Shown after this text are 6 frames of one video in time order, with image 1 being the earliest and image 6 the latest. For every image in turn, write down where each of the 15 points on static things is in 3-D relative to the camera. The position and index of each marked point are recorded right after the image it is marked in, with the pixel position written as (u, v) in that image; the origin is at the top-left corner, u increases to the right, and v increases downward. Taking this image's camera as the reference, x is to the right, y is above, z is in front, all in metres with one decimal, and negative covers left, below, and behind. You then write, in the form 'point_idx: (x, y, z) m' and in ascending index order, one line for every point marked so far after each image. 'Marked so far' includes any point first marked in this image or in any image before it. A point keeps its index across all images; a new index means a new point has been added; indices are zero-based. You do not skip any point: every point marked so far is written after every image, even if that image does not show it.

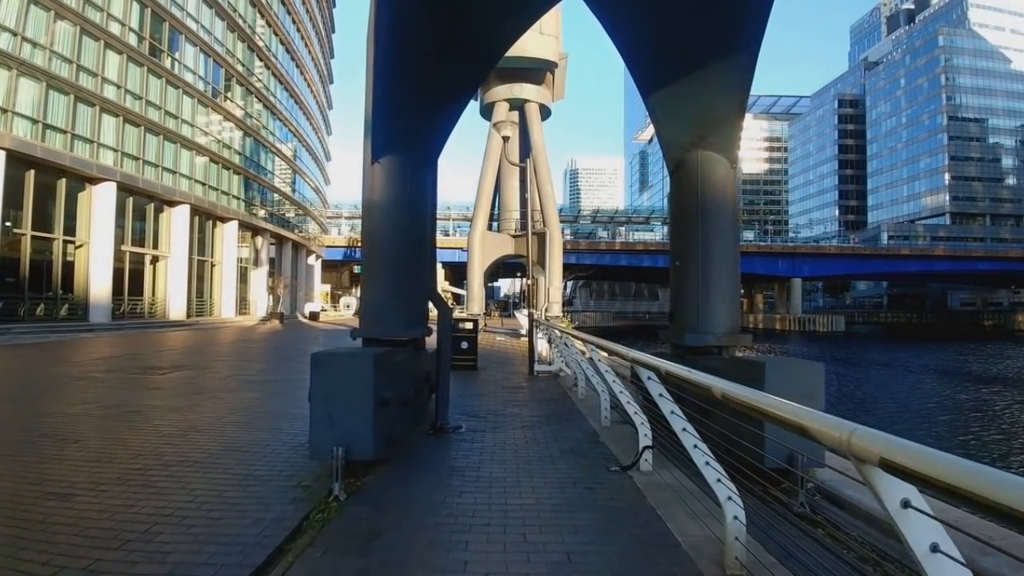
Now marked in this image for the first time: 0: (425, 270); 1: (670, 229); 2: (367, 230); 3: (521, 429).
0: (-1.0, +0.2, +7.4) m
1: (+1.8, +0.7, +7.3) m
2: (-1.6, +0.6, +6.9) m
3: (+0.1, -1.7, +7.7) m
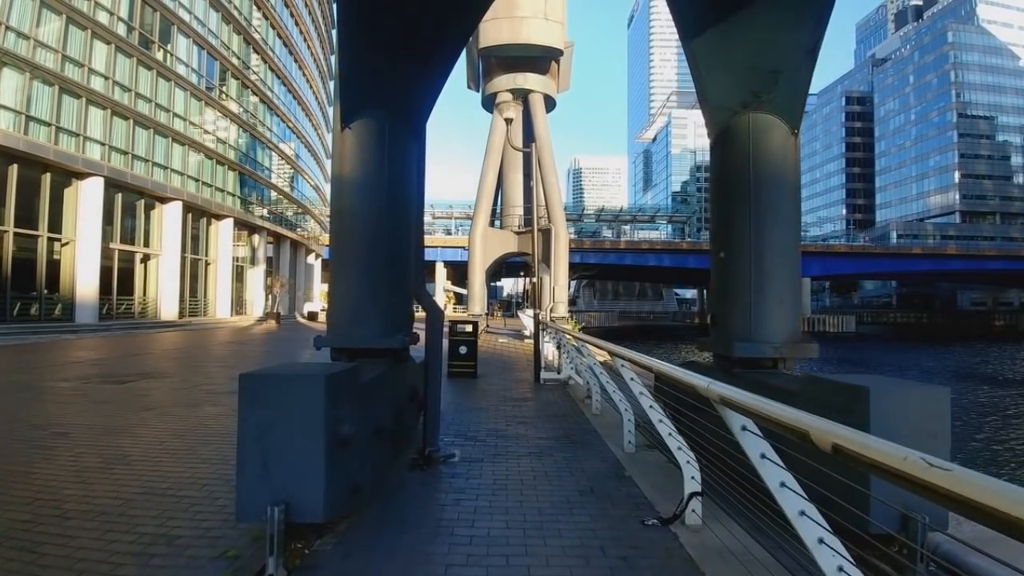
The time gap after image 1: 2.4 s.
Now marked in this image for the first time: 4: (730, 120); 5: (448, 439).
0: (-1.0, +0.2, +6.0) m
1: (+1.9, +0.7, +5.9) m
2: (-1.5, +0.6, +5.6) m
3: (+0.2, -1.7, +6.4) m
4: (+1.9, +1.5, +5.7) m
5: (-0.7, -1.6, +7.0) m
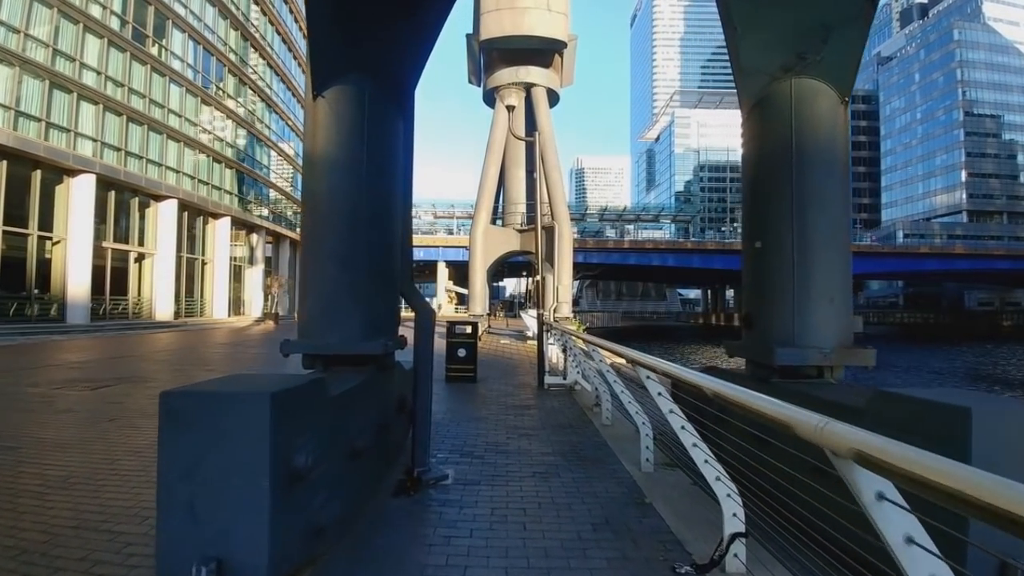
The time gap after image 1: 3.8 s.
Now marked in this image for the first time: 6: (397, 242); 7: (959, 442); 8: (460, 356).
0: (-1.0, +0.3, +5.2) m
1: (+1.9, +0.8, +5.1) m
2: (-1.5, +0.7, +4.7) m
3: (+0.2, -1.6, +5.5) m
4: (+1.9, +1.5, +4.9) m
5: (-0.7, -1.6, +6.2) m
6: (-0.9, +0.4, +5.3) m
7: (+2.1, -0.7, +3.0) m
8: (-1.0, -1.3, +12.3) m
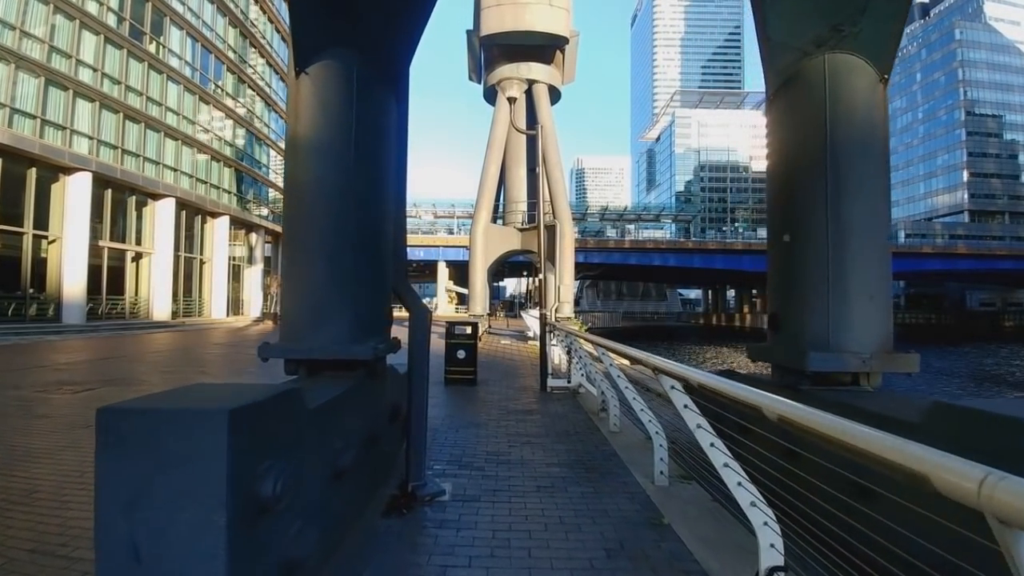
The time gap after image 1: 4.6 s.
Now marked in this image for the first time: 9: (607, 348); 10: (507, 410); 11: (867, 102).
0: (-0.9, +0.3, +4.8) m
1: (+1.9, +0.8, +4.7) m
2: (-1.5, +0.7, +4.3) m
3: (+0.2, -1.6, +5.1) m
4: (+2.0, +1.5, +4.4) m
5: (-0.7, -1.6, +5.7) m
6: (-0.9, +0.4, +4.8) m
7: (+2.1, -0.7, +2.6) m
8: (-1.0, -1.3, +11.8) m
9: (+1.0, -0.7, +7.1) m
10: (-0.1, -1.7, +8.9) m
11: (+2.4, +1.2, +4.3) m
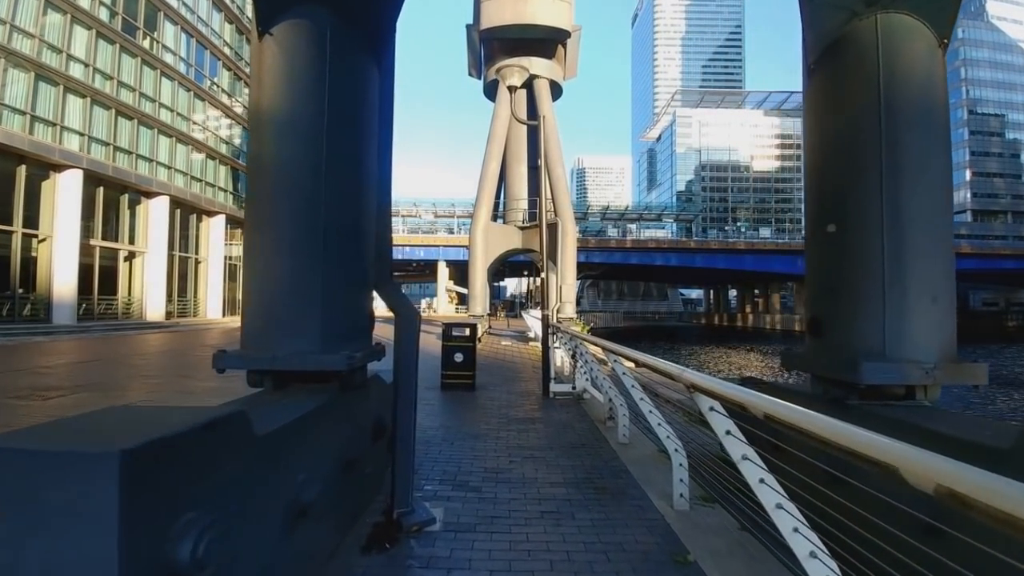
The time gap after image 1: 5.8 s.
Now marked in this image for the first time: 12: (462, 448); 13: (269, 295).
0: (-0.9, +0.3, +4.1) m
1: (+1.9, +0.8, +4.0) m
2: (-1.5, +0.7, +3.7) m
3: (+0.2, -1.6, +4.5) m
4: (+2.0, +1.5, +3.8) m
5: (-0.7, -1.6, +5.1) m
6: (-0.9, +0.4, +4.2) m
7: (+2.1, -0.7, +1.9) m
8: (-1.0, -1.3, +11.2) m
9: (+1.0, -0.6, +6.5) m
10: (-0.1, -1.7, +8.3) m
11: (+2.4, +1.3, +3.7) m
12: (-0.5, -1.6, +6.5) m
13: (-1.4, 0.0, +3.6) m
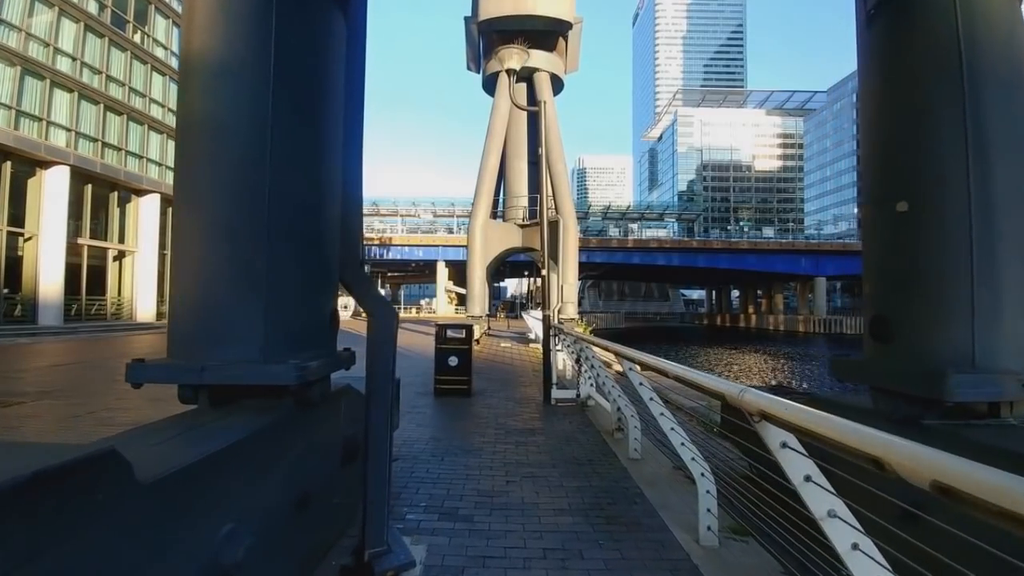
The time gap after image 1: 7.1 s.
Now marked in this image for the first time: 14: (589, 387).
0: (-0.9, +0.3, +3.4) m
1: (+1.9, +0.8, +3.3) m
2: (-1.5, +0.7, +2.9) m
3: (+0.2, -1.6, +3.7) m
4: (+1.9, +1.6, +3.0) m
5: (-0.7, -1.5, +4.3) m
6: (-0.9, +0.4, +3.5) m
7: (+2.1, -0.6, +1.2) m
8: (-1.0, -1.2, +10.5) m
9: (+1.0, -0.6, +5.7) m
10: (-0.1, -1.7, +7.5) m
11: (+2.3, +1.3, +2.9) m
12: (-0.5, -1.6, +5.7) m
13: (-1.4, 0.0, +2.9) m
14: (+1.1, -1.4, +9.2) m
